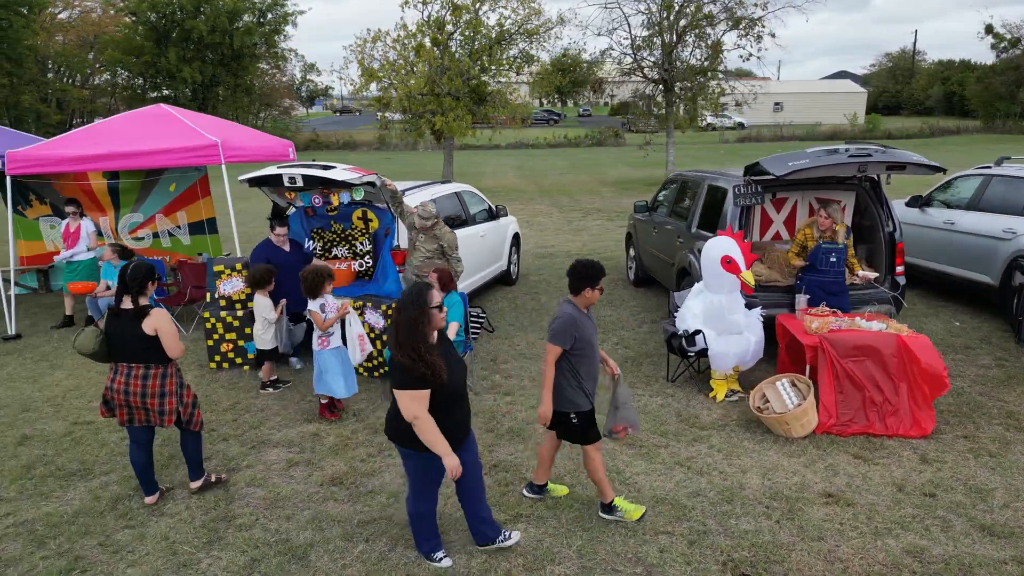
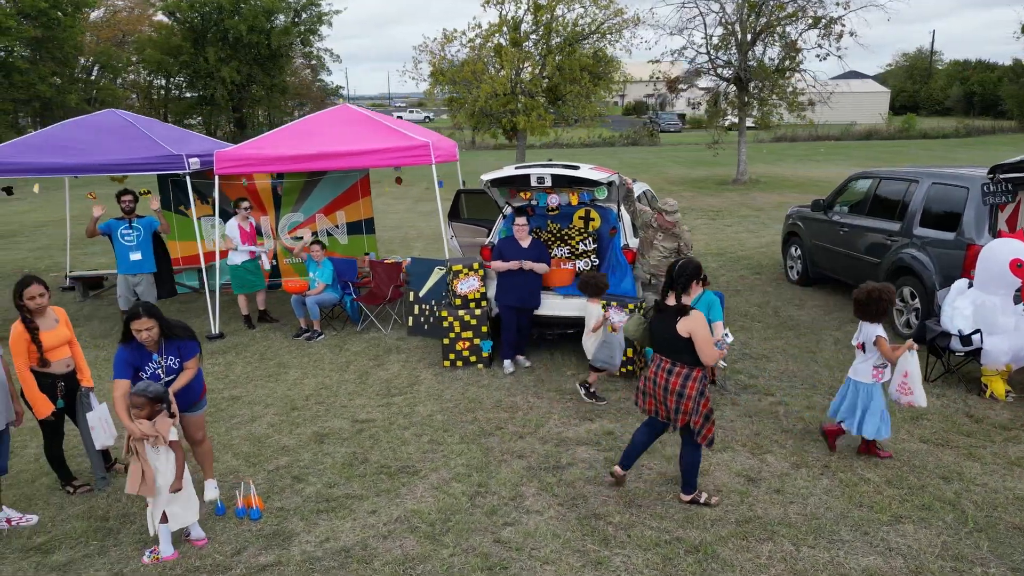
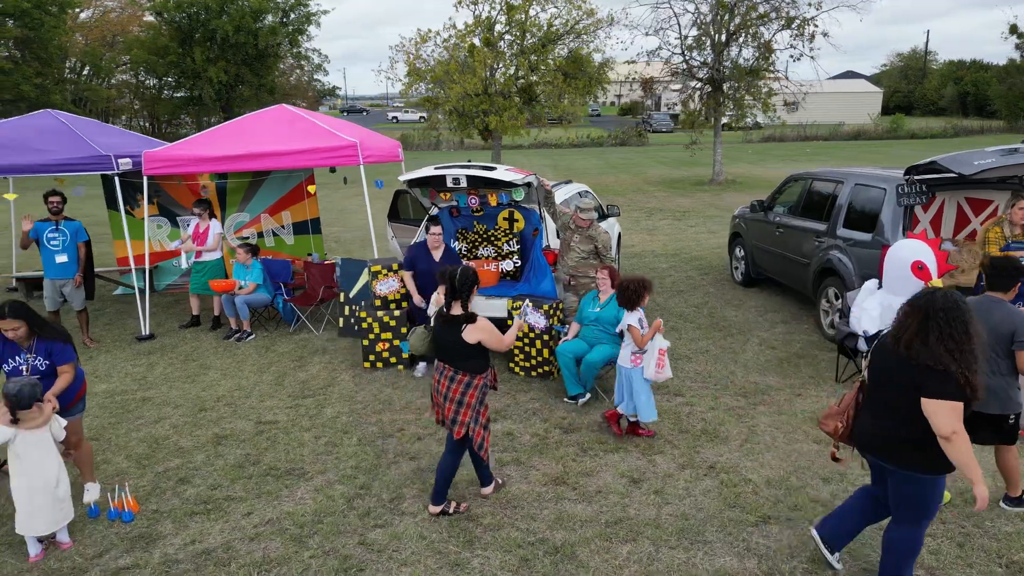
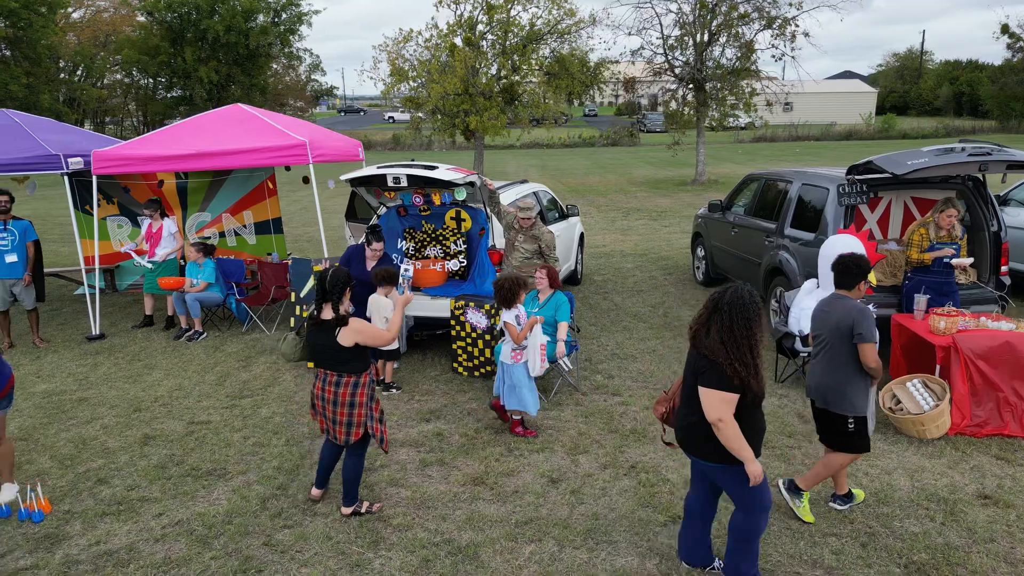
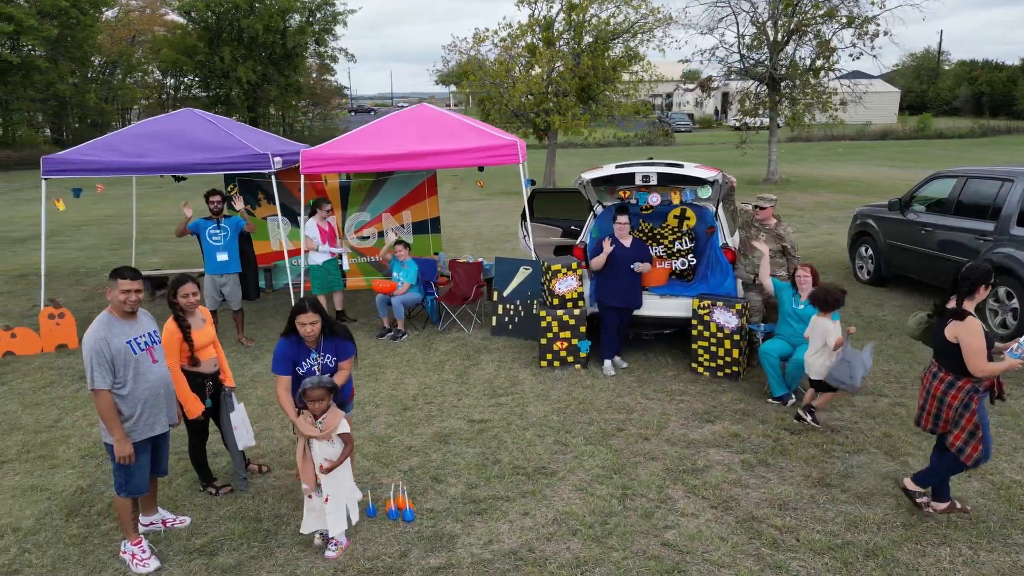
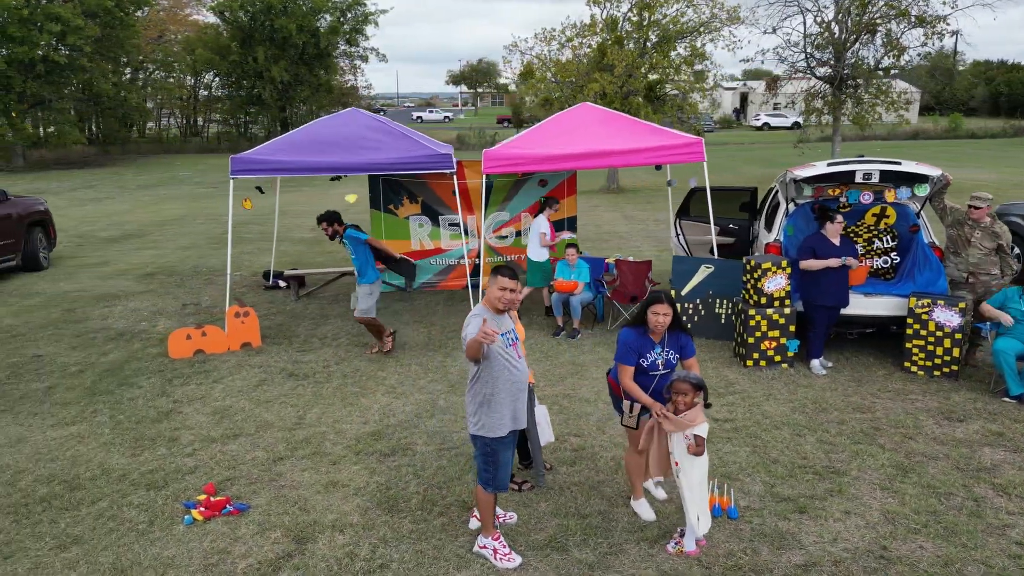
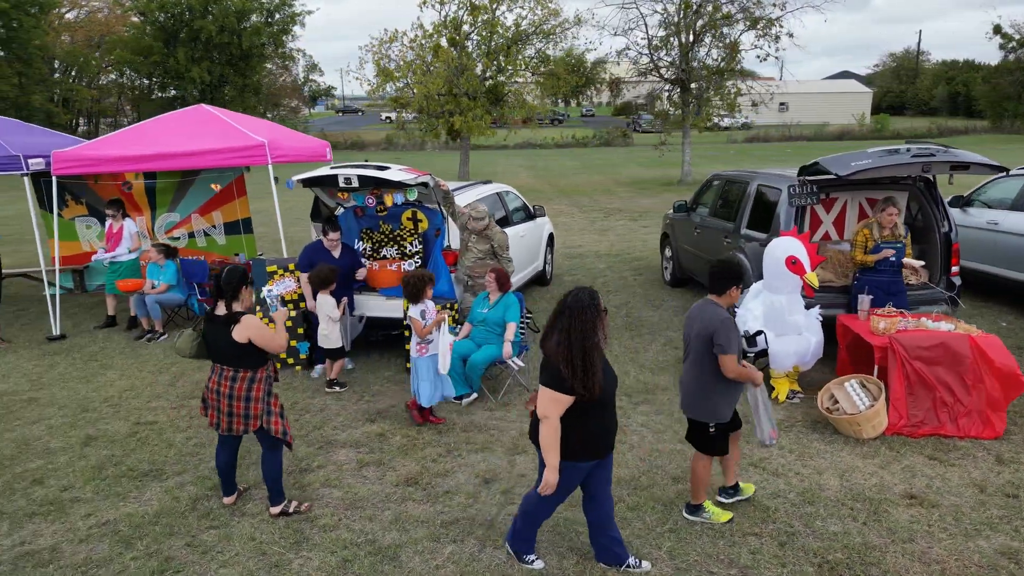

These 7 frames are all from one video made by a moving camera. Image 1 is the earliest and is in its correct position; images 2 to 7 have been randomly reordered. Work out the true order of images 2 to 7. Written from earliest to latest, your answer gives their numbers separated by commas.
7, 4, 3, 2, 5, 6
